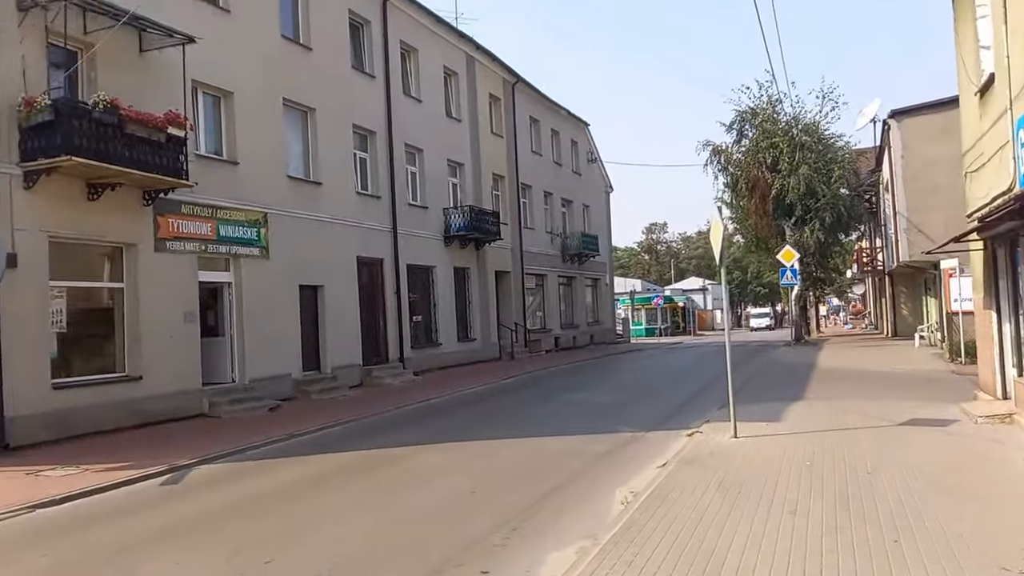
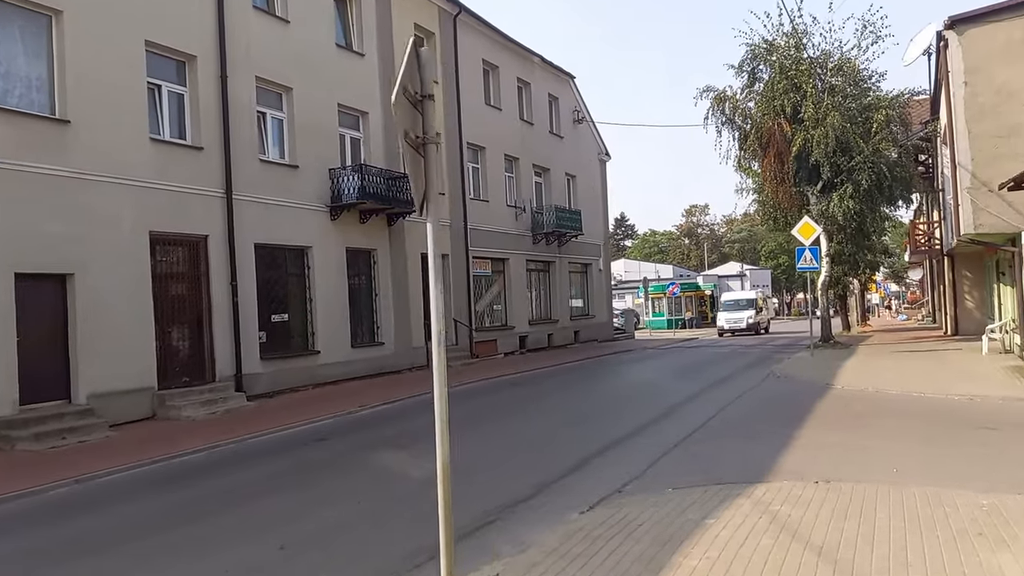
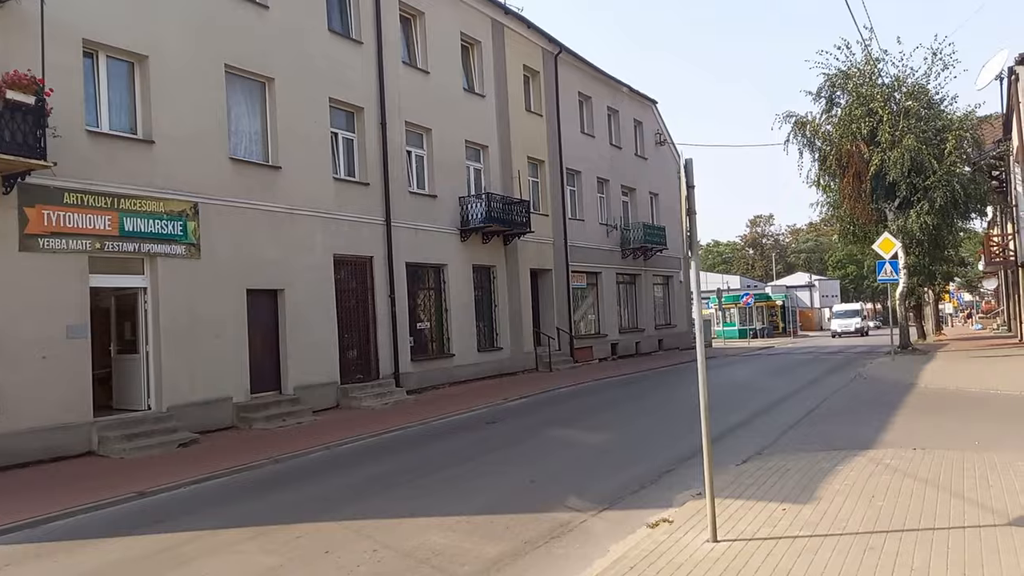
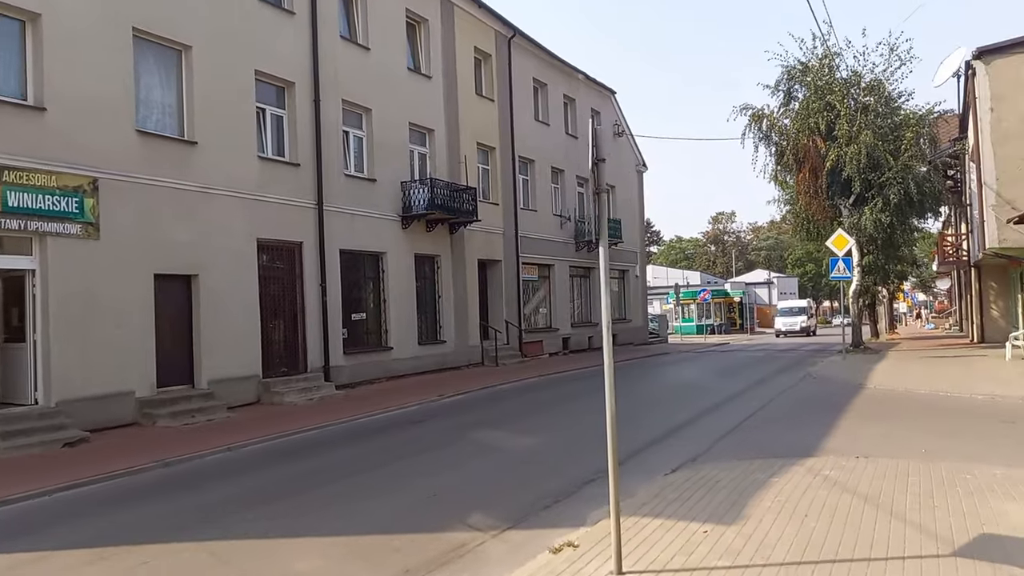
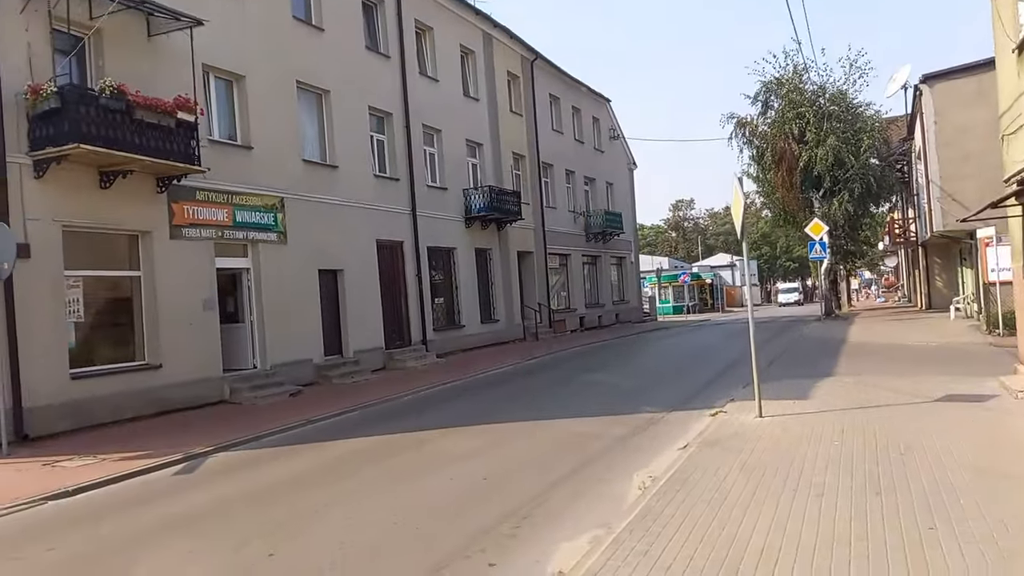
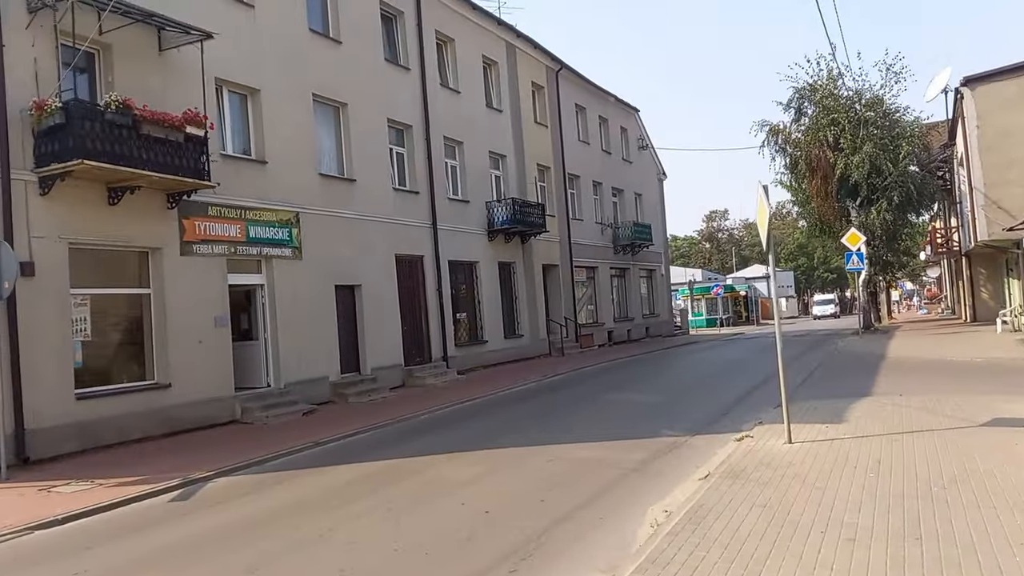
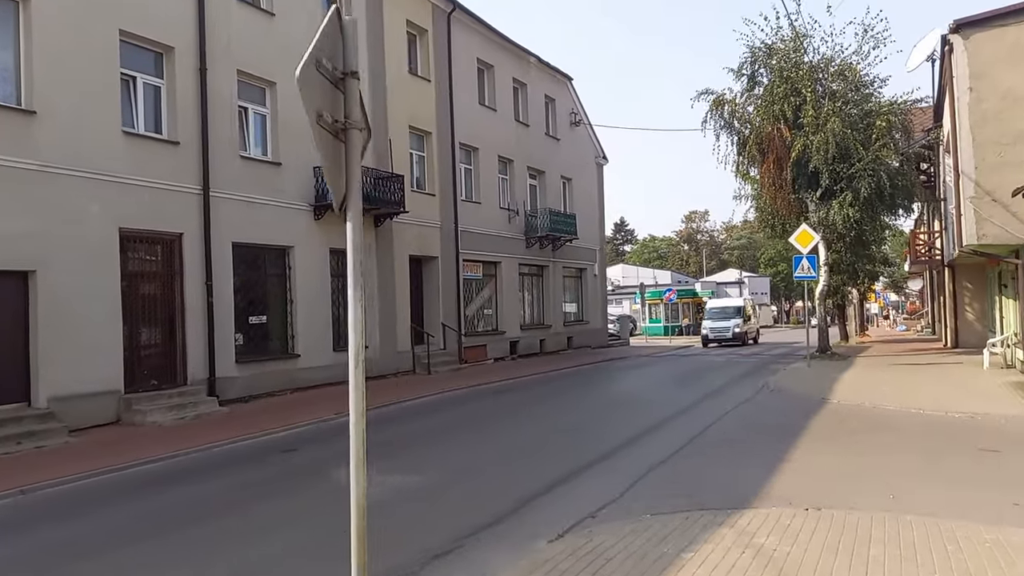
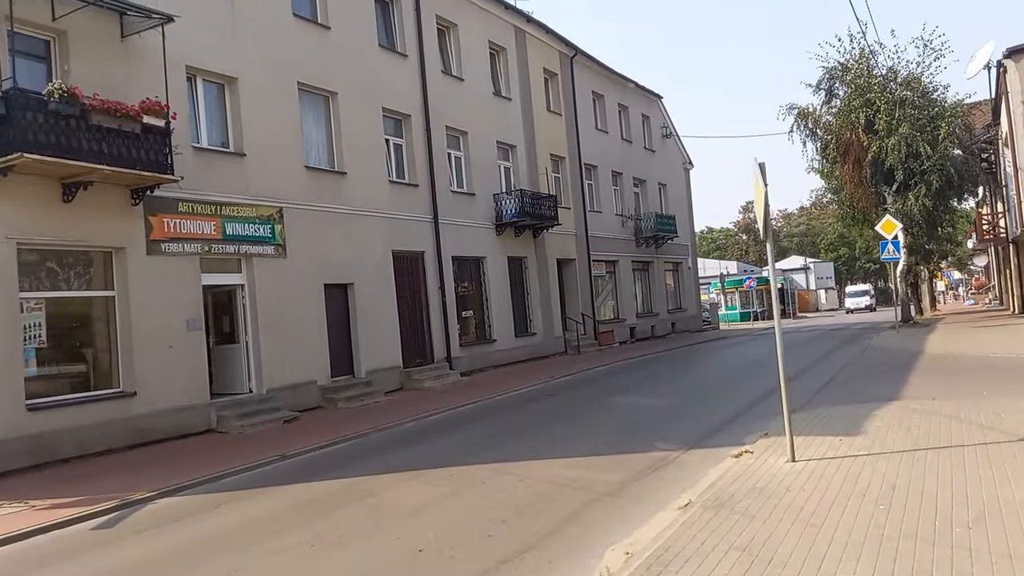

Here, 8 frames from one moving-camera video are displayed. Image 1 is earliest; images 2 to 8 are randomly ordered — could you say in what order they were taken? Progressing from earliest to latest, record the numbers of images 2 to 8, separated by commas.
5, 6, 8, 3, 4, 2, 7
